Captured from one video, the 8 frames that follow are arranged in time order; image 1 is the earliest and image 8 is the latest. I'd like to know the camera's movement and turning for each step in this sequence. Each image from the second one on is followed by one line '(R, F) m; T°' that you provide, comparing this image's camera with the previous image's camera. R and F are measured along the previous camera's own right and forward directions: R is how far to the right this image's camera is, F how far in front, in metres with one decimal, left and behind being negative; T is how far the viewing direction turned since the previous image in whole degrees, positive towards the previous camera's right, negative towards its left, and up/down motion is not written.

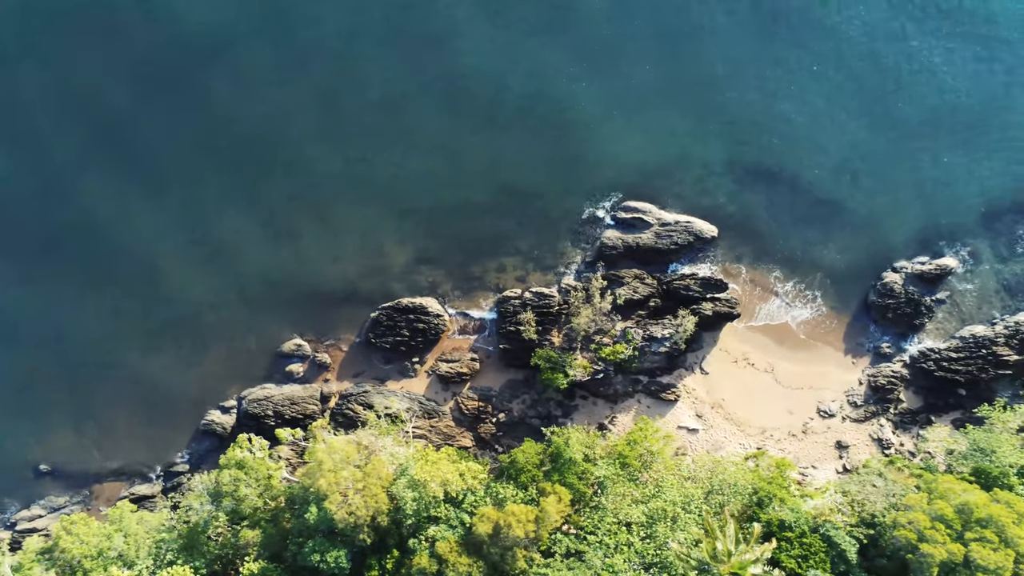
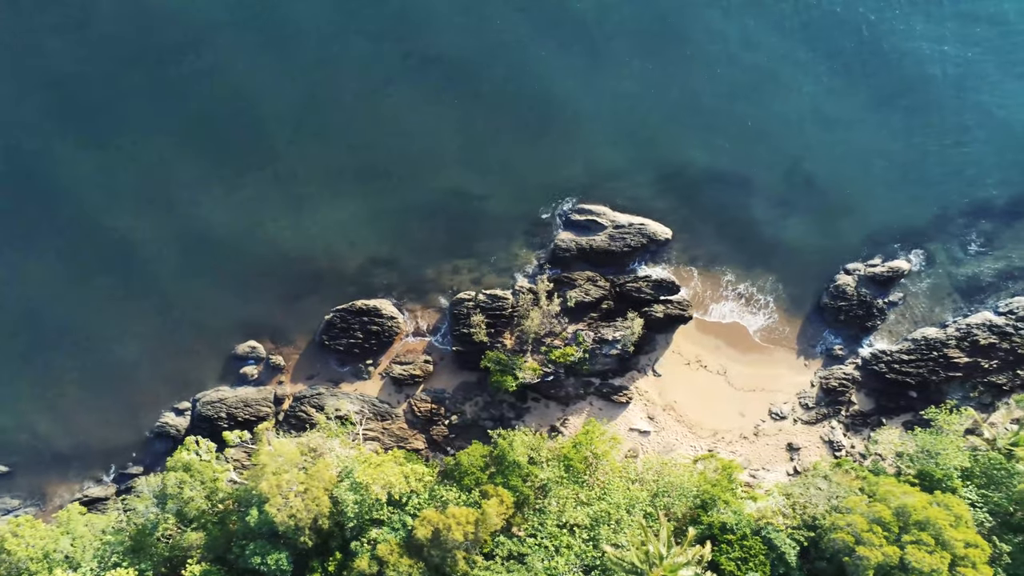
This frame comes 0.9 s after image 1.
(+3.3, 0.0) m; 0°
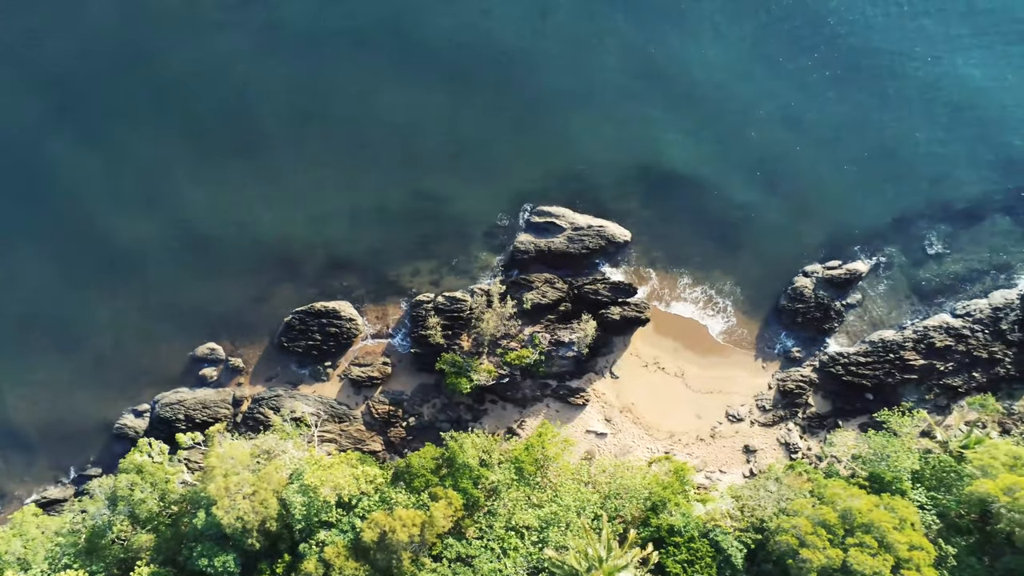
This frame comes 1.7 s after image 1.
(+3.0, 0.0) m; 0°
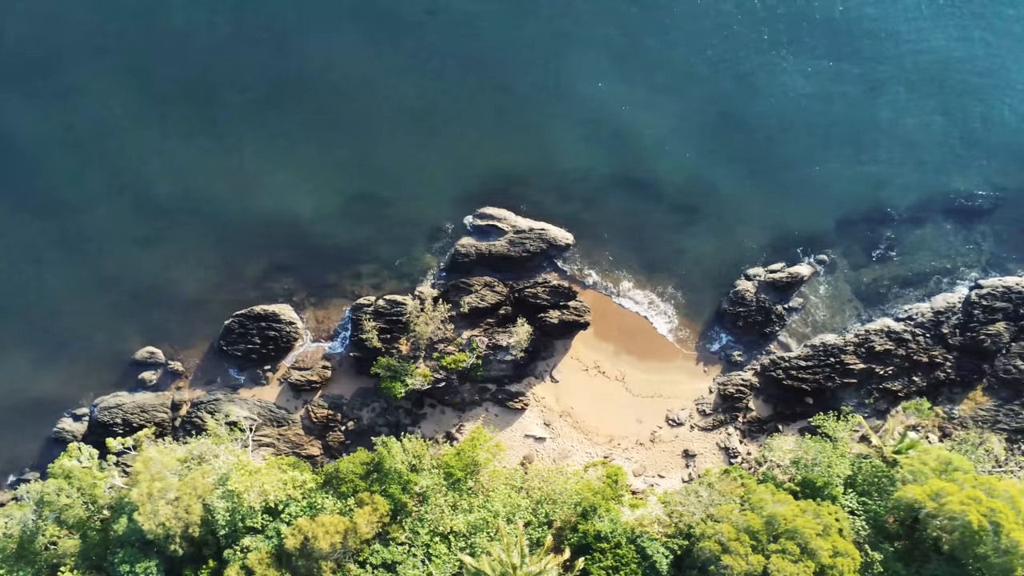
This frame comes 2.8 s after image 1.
(+4.3, +0.2) m; 0°
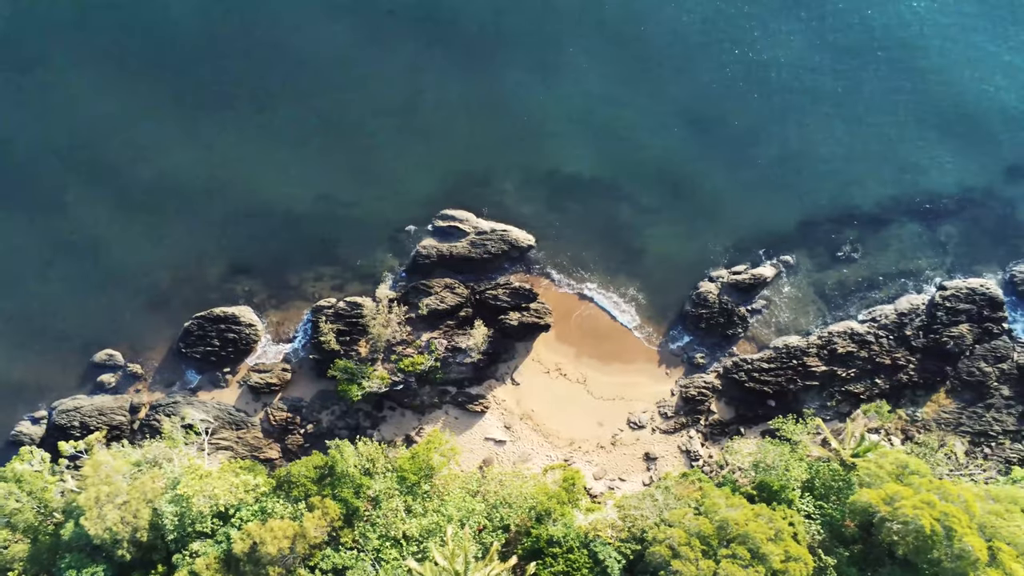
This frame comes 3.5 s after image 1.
(+2.8, +0.3) m; 0°
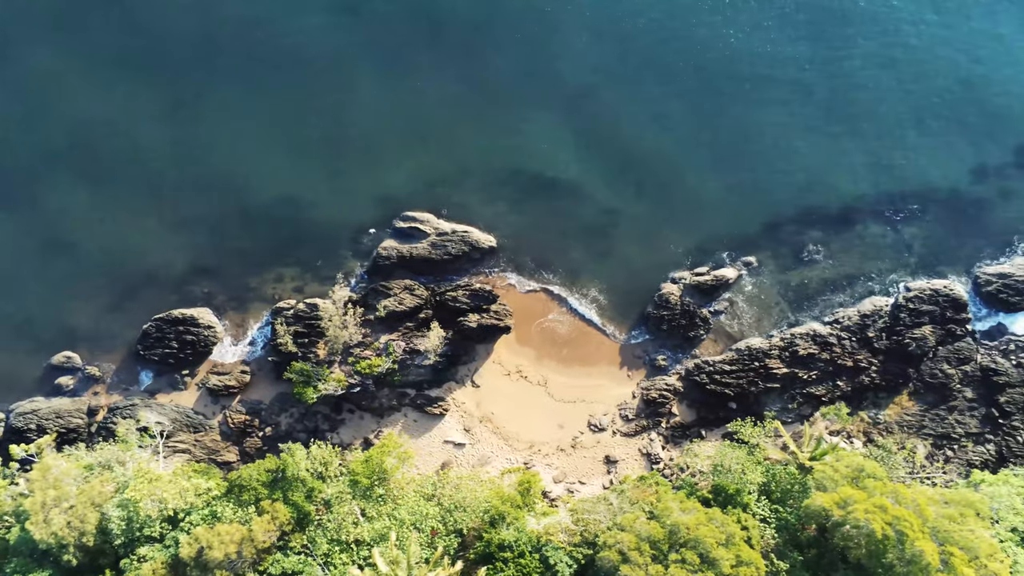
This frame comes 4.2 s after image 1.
(+2.8, +0.3) m; 0°
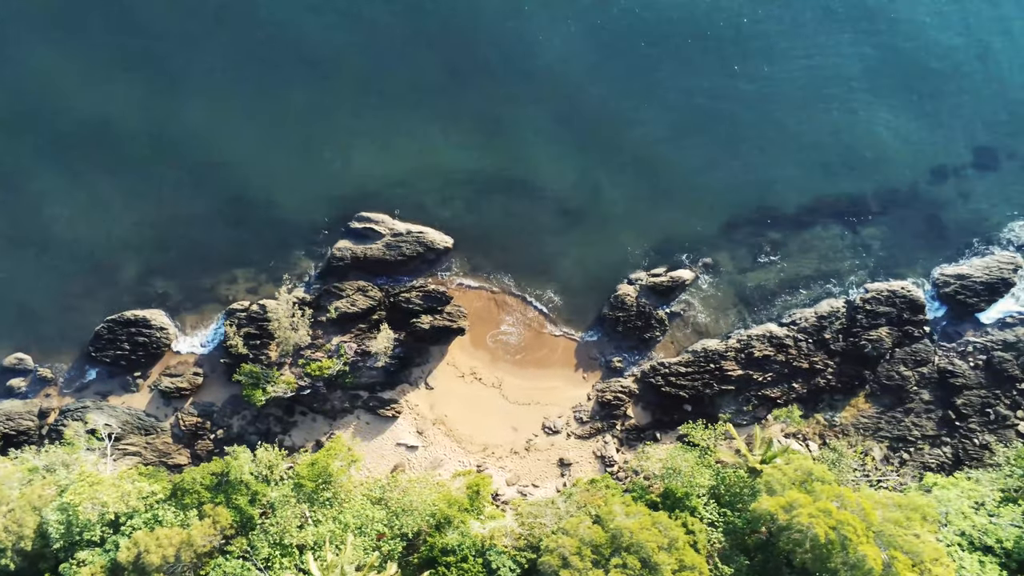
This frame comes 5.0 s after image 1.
(+3.2, +0.3) m; 0°
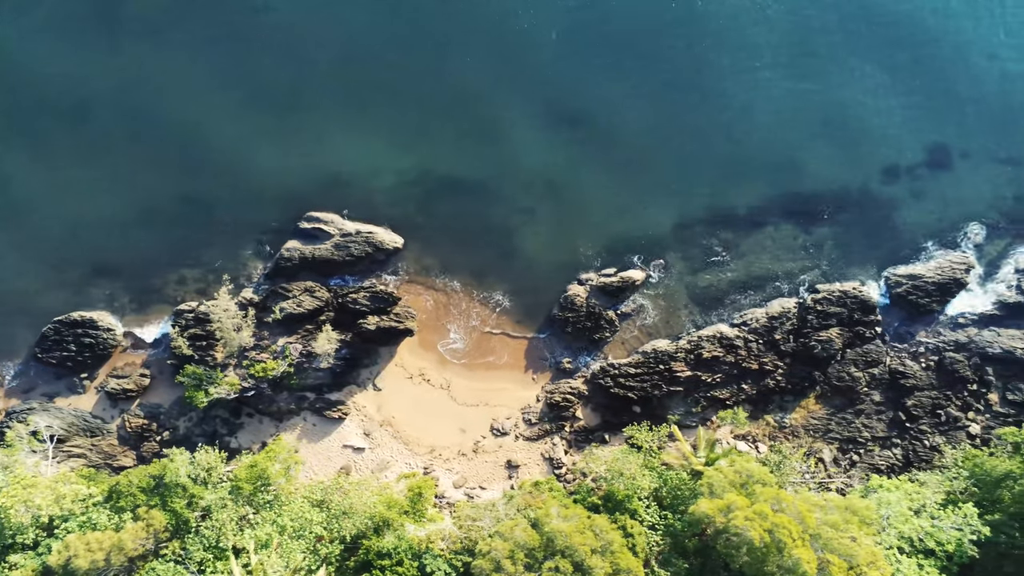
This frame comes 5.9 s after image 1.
(+3.5, +0.3) m; 0°
